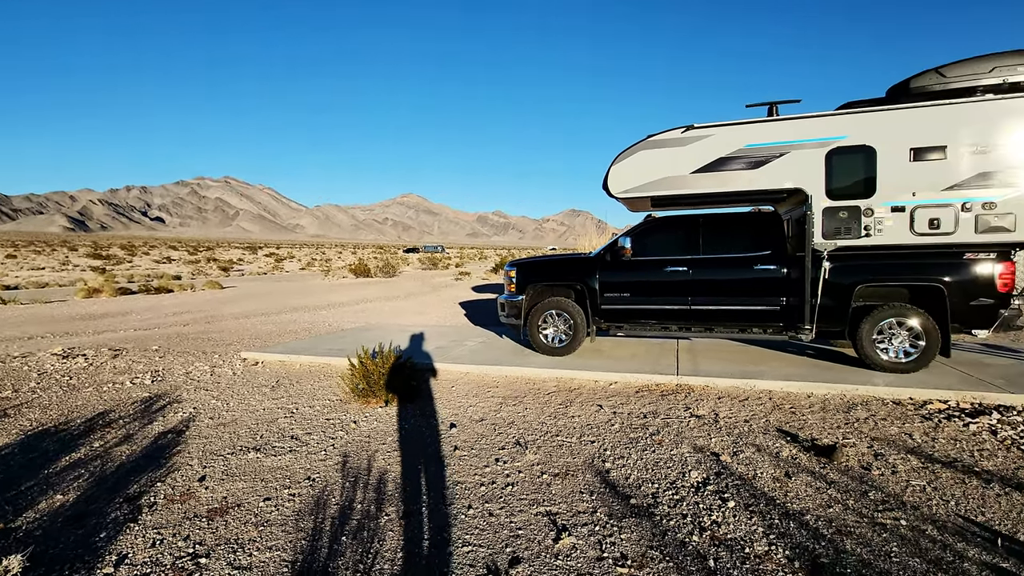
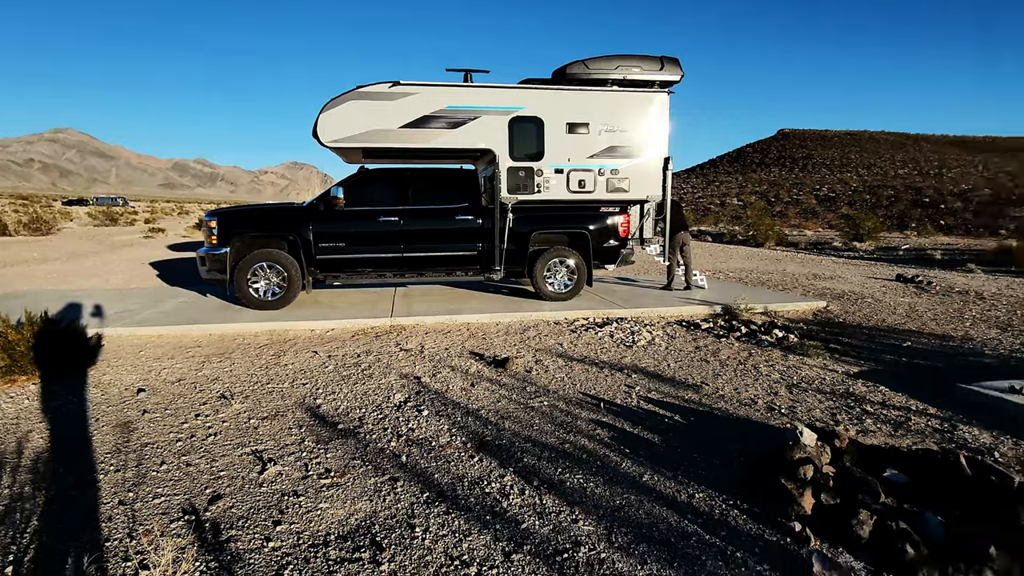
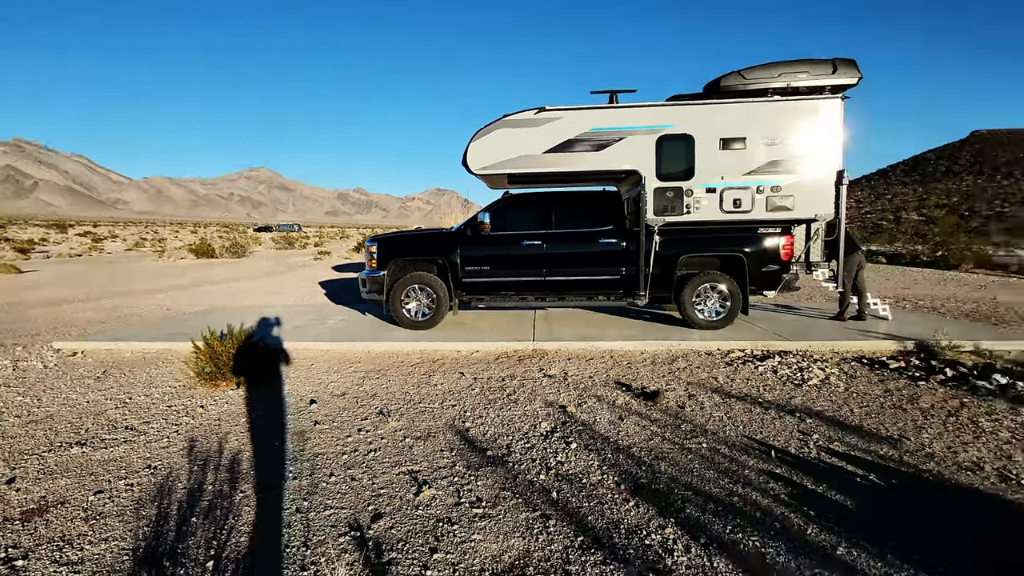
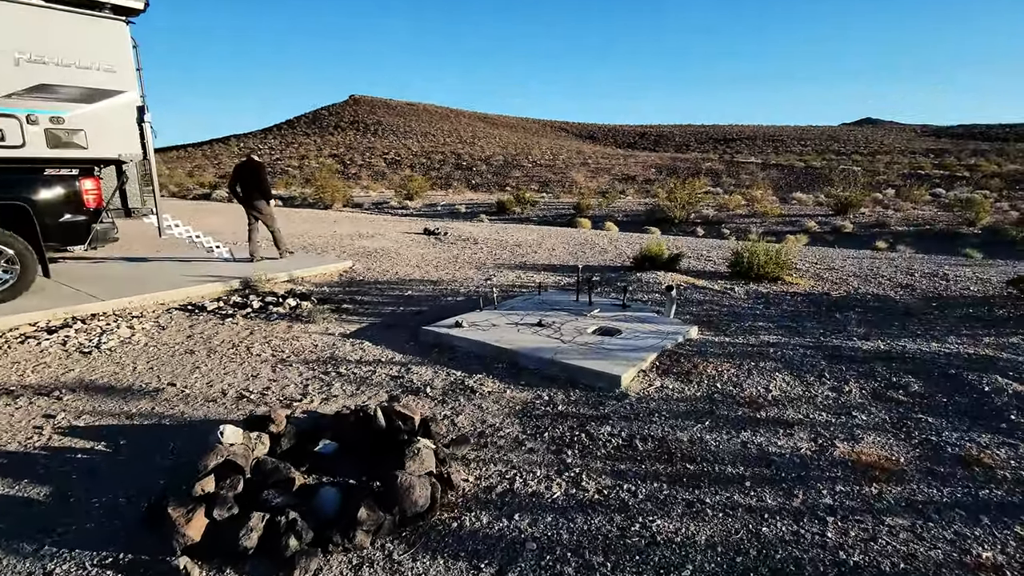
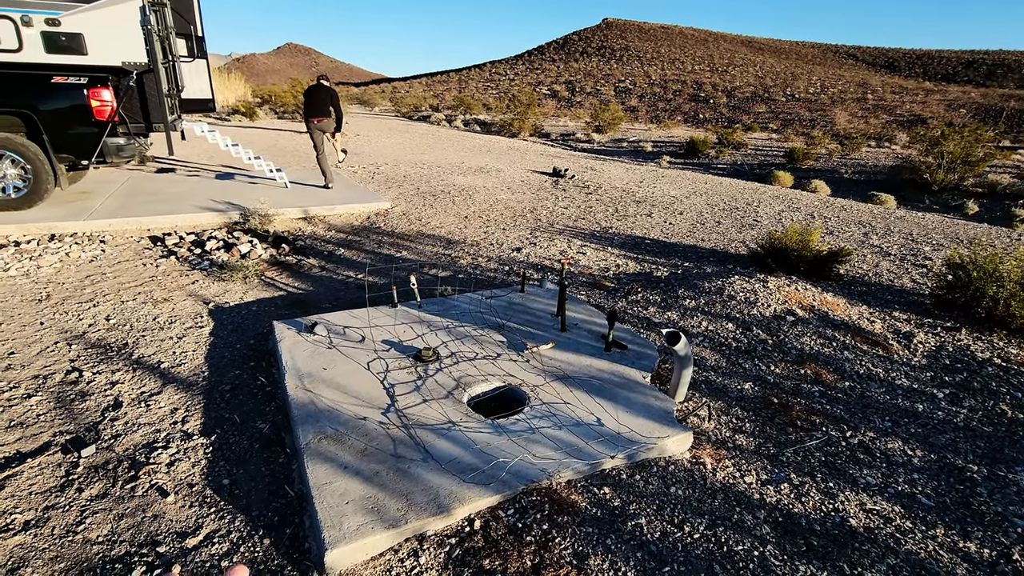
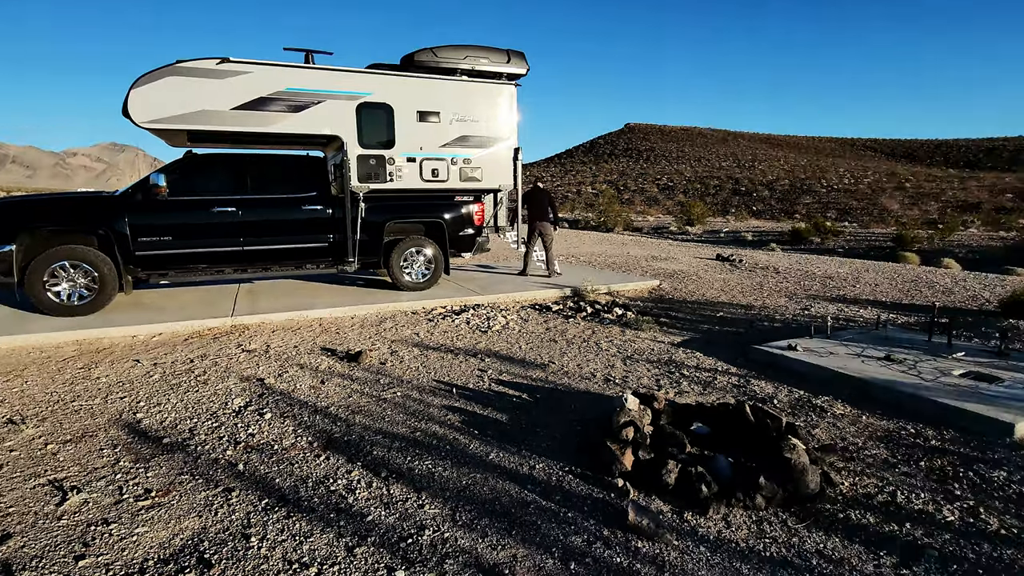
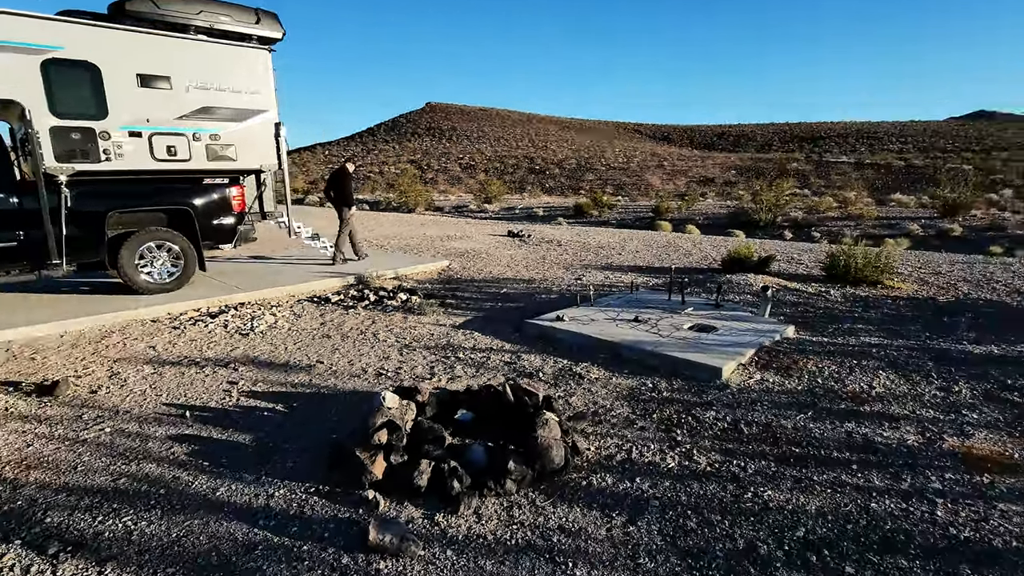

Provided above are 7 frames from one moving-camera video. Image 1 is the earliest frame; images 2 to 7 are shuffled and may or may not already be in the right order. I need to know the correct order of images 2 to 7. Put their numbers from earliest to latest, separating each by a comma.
3, 2, 6, 7, 4, 5
